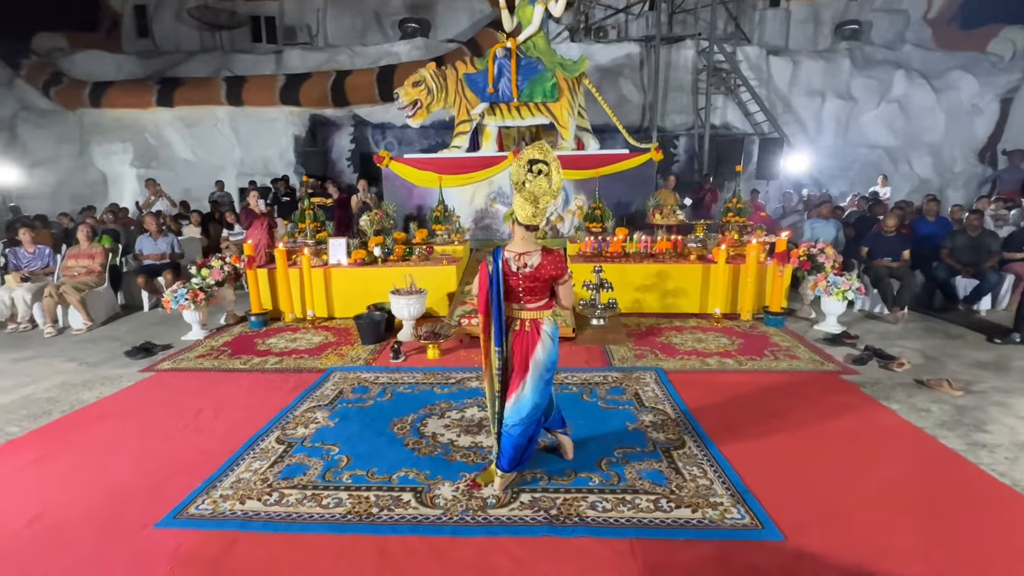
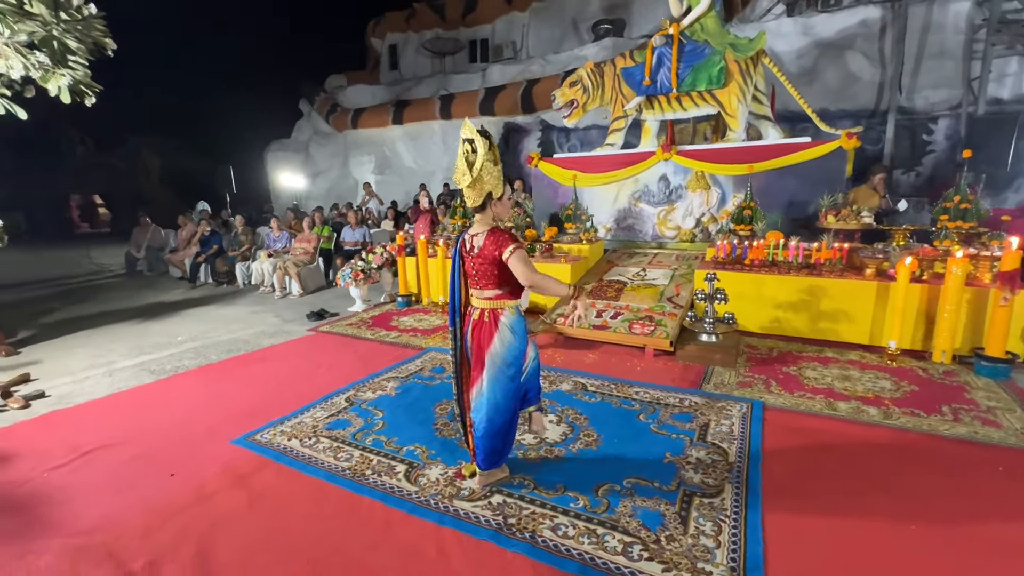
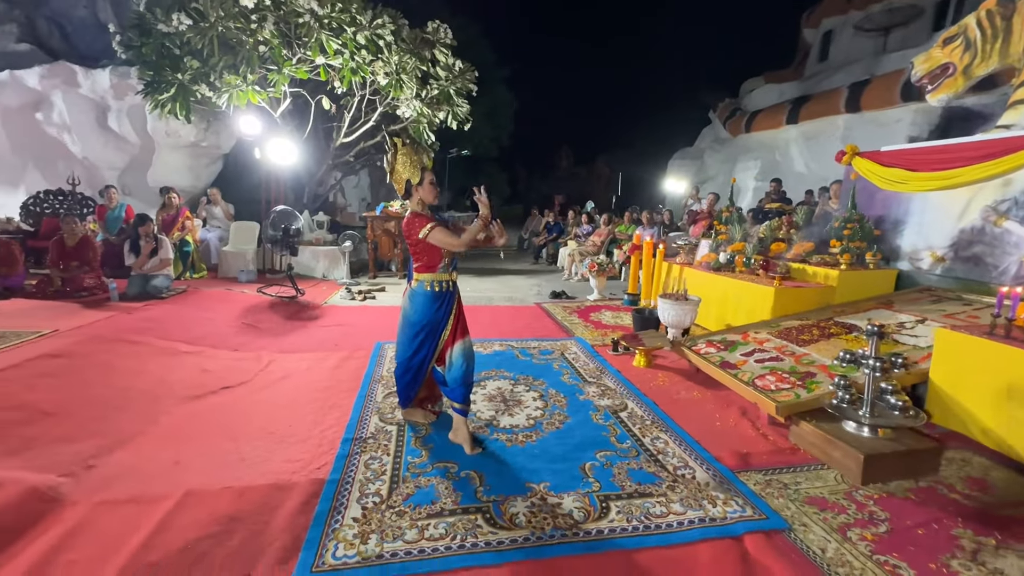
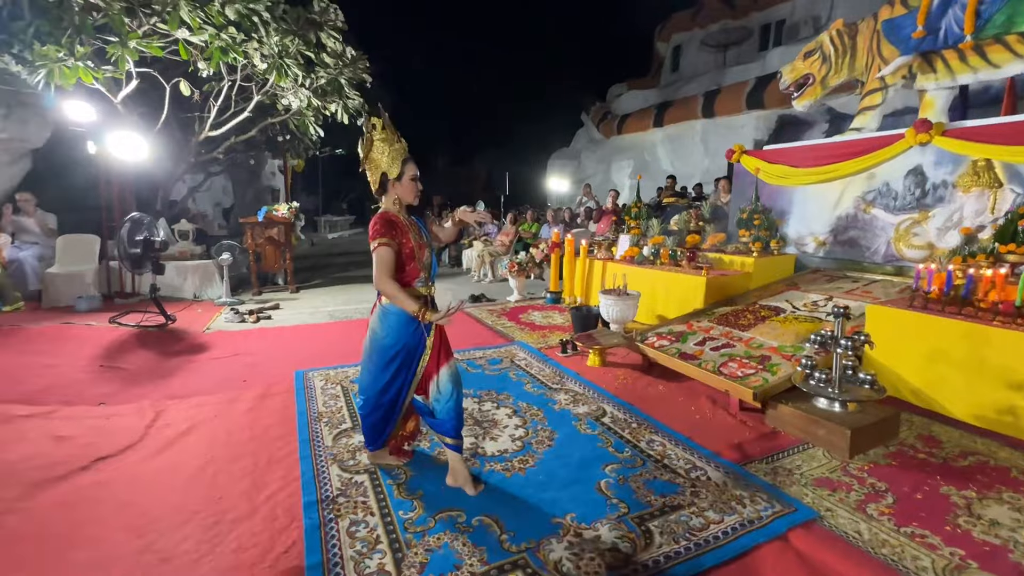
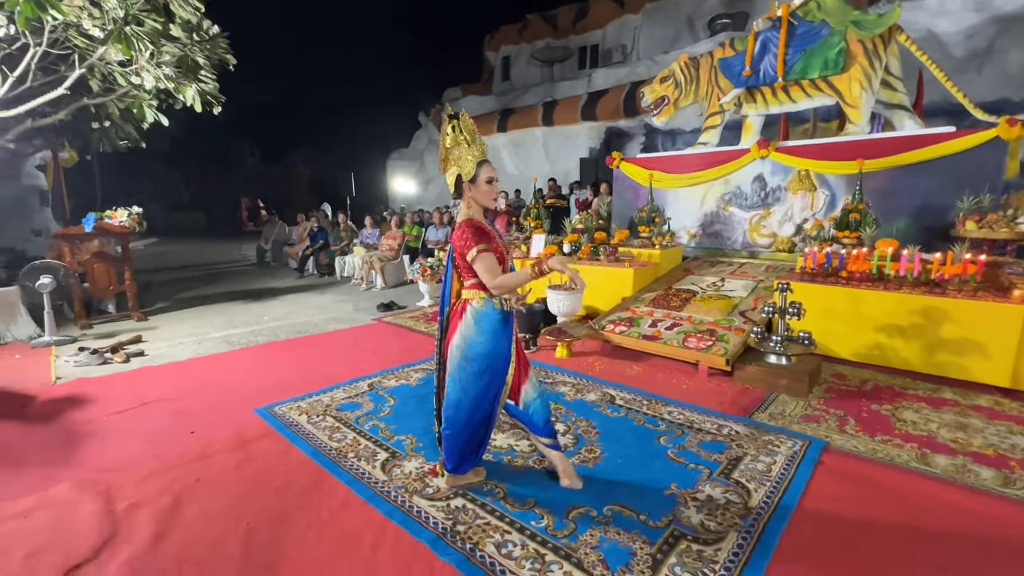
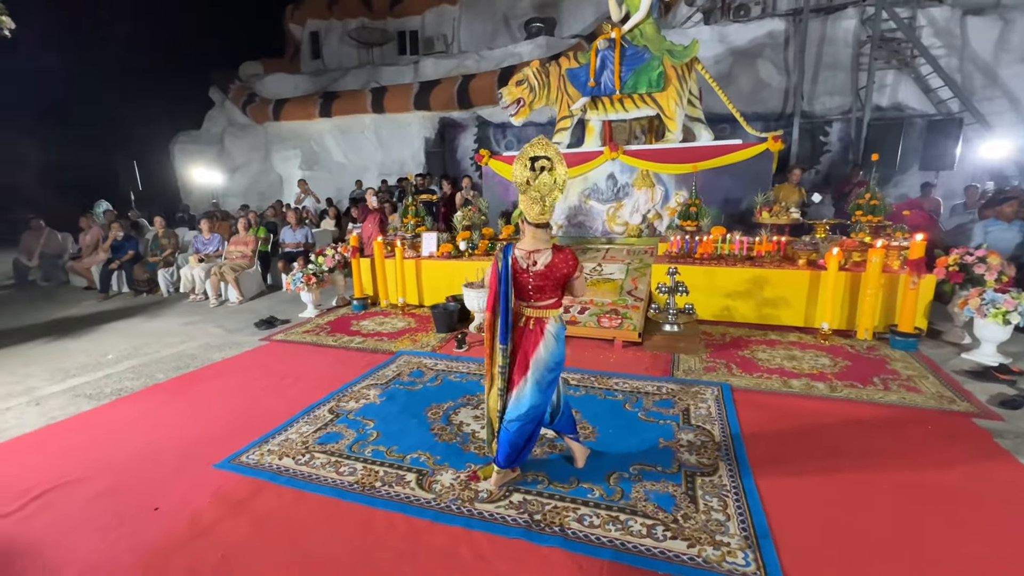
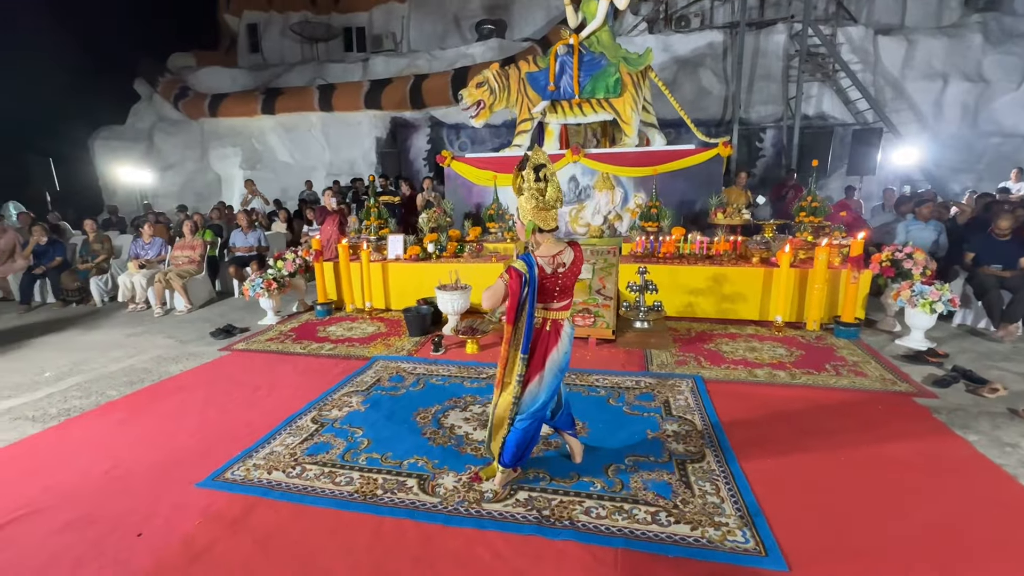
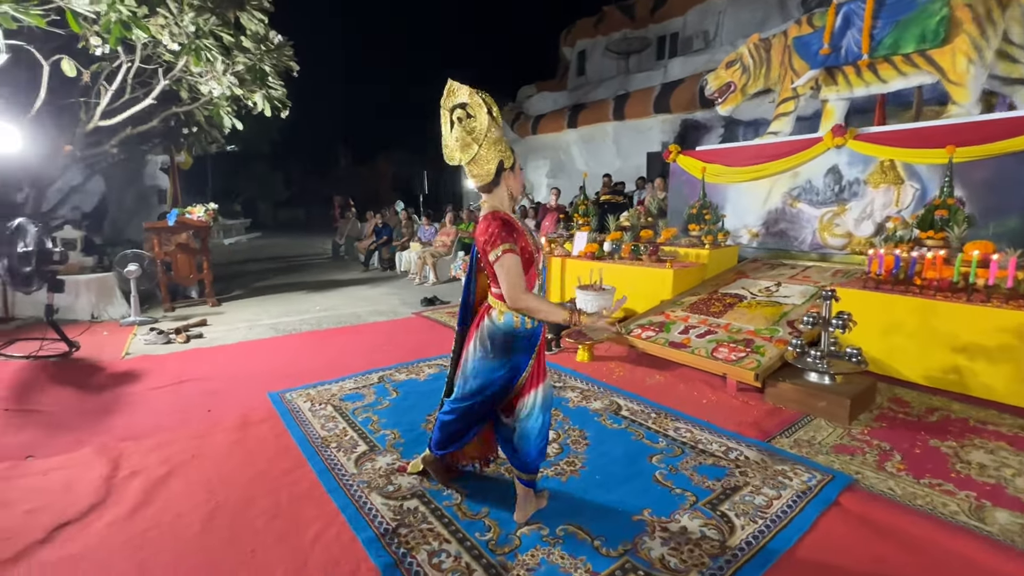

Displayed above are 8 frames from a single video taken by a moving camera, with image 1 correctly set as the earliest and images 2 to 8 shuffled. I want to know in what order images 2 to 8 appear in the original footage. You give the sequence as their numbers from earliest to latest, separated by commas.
7, 6, 2, 5, 8, 4, 3
